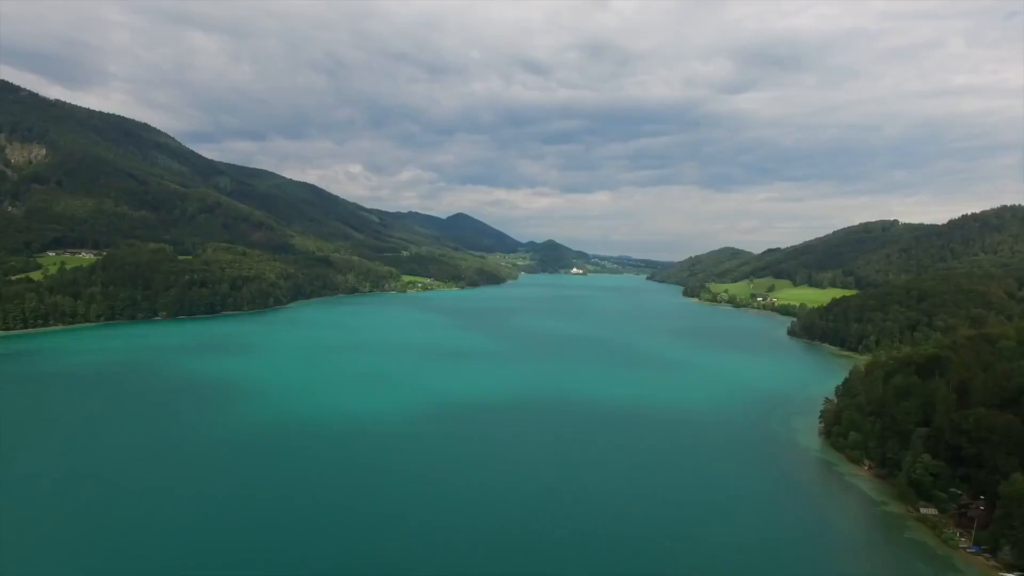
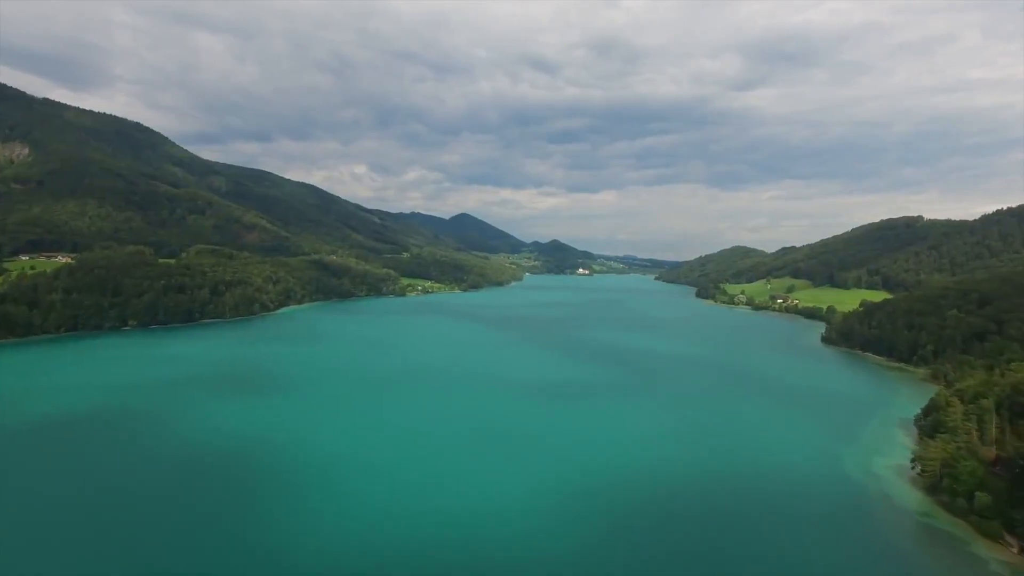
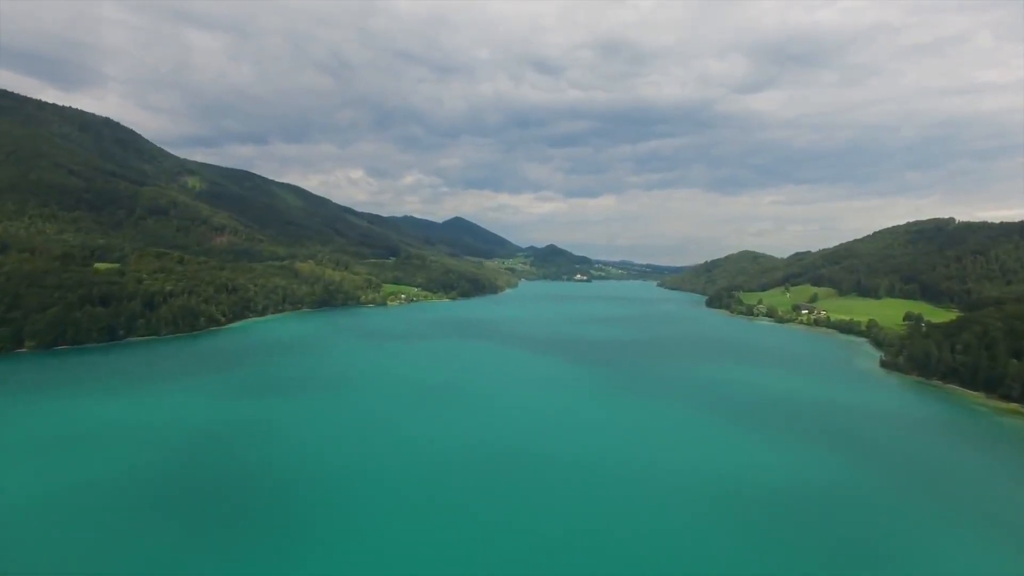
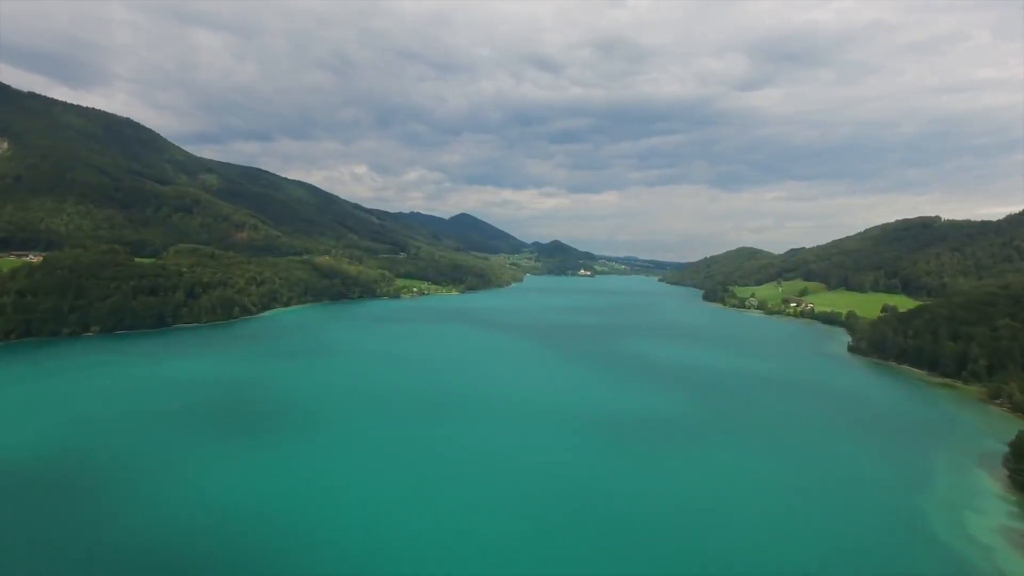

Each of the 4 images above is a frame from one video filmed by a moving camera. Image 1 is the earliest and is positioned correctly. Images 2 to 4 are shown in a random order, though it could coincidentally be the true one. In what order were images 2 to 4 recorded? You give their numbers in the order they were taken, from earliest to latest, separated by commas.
2, 4, 3
